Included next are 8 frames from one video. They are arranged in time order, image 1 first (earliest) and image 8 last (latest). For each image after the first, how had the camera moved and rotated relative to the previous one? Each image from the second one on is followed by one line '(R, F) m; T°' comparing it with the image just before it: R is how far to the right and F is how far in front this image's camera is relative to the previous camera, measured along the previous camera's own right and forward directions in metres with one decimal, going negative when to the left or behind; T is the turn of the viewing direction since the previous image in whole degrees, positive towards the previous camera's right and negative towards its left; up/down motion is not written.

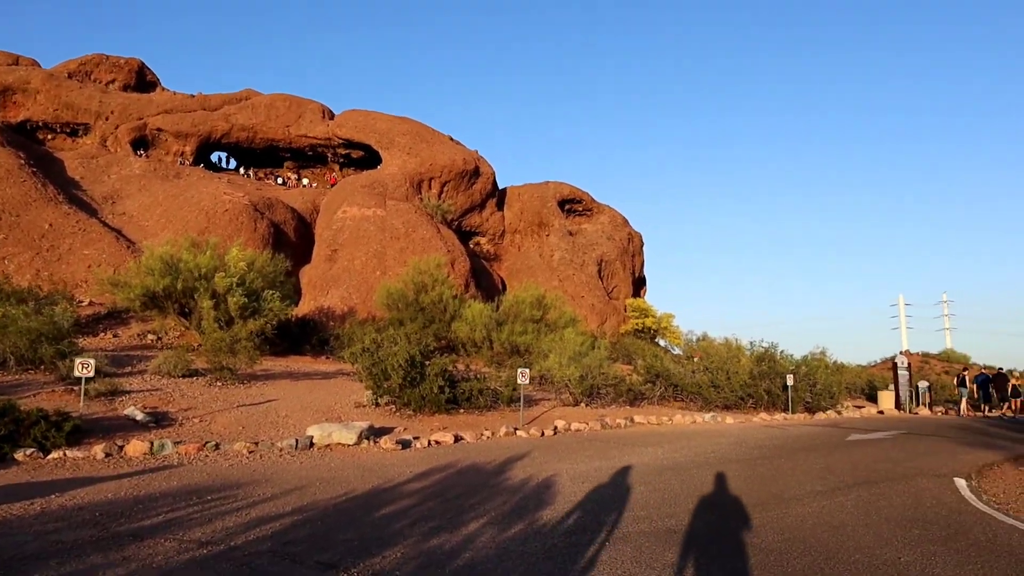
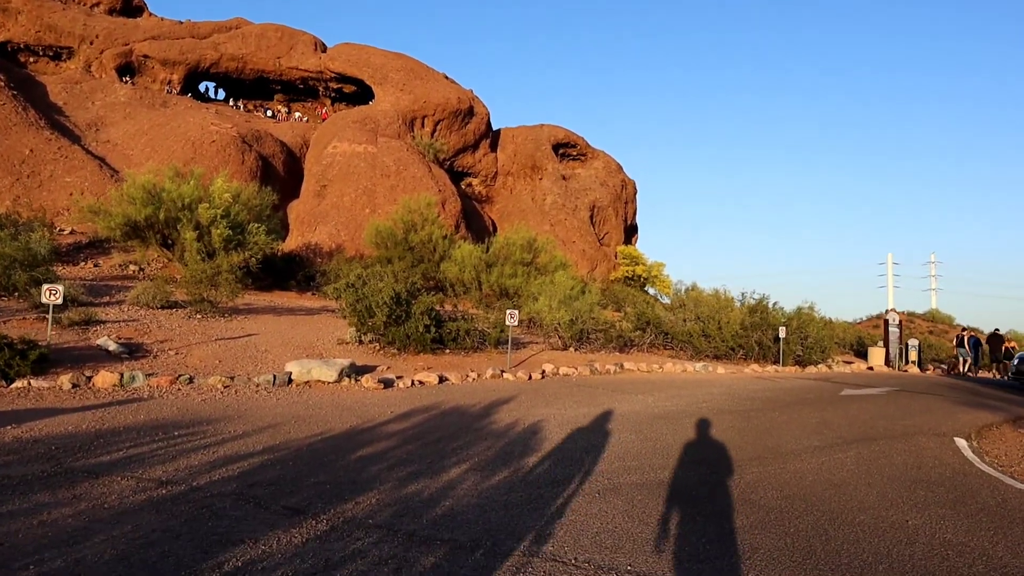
(0.0, +0.6) m; +1°
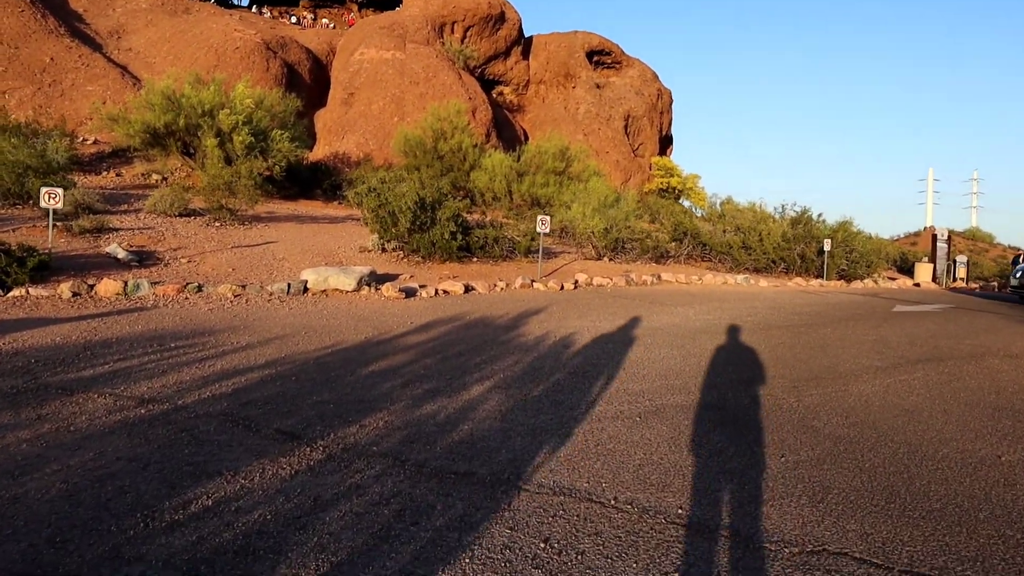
(0.0, +1.0) m; -2°
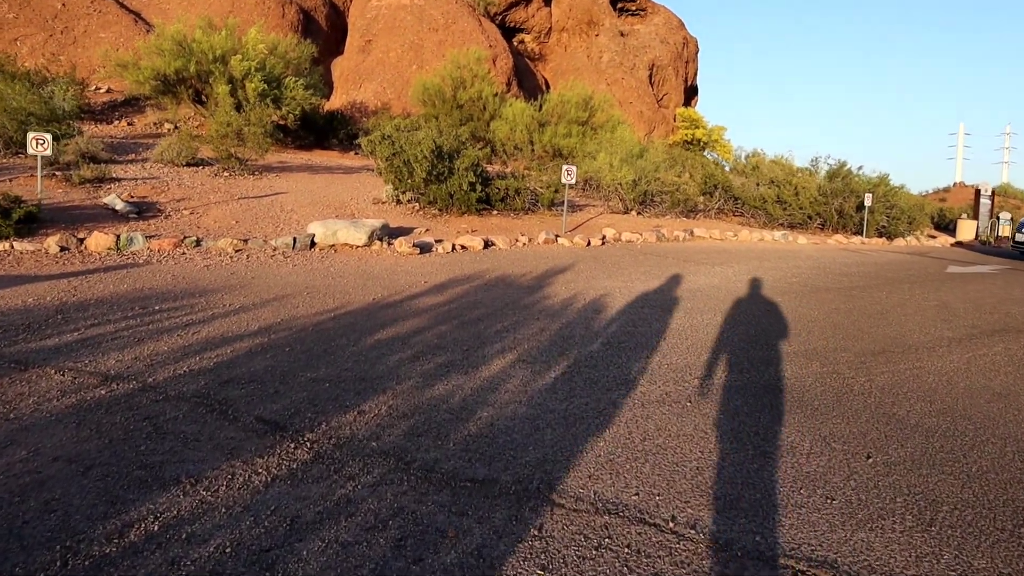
(0.0, +0.9) m; -1°
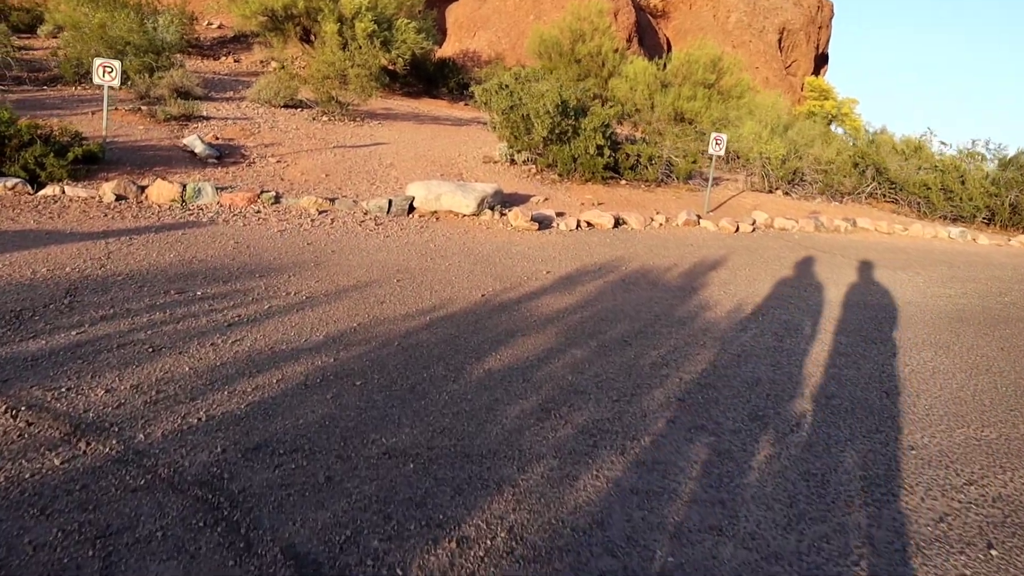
(-0.4, +1.9) m; -6°
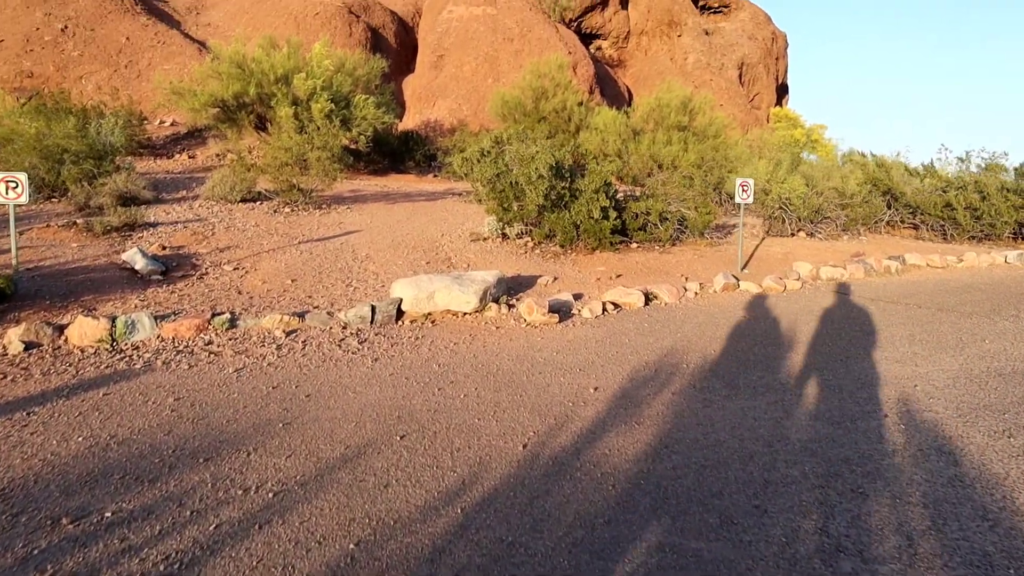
(-0.3, +1.7) m; +1°
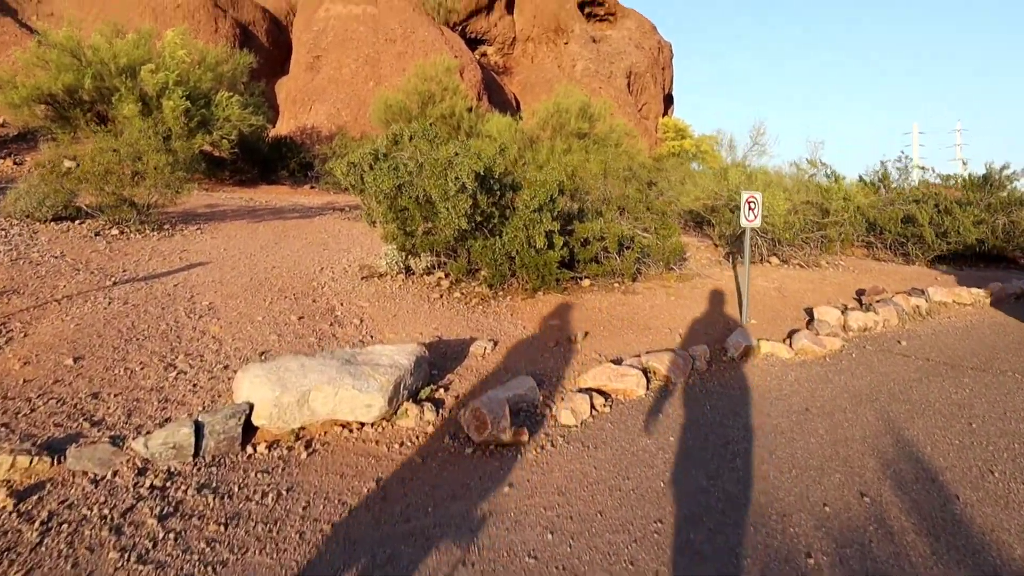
(-0.3, +3.1) m; +7°
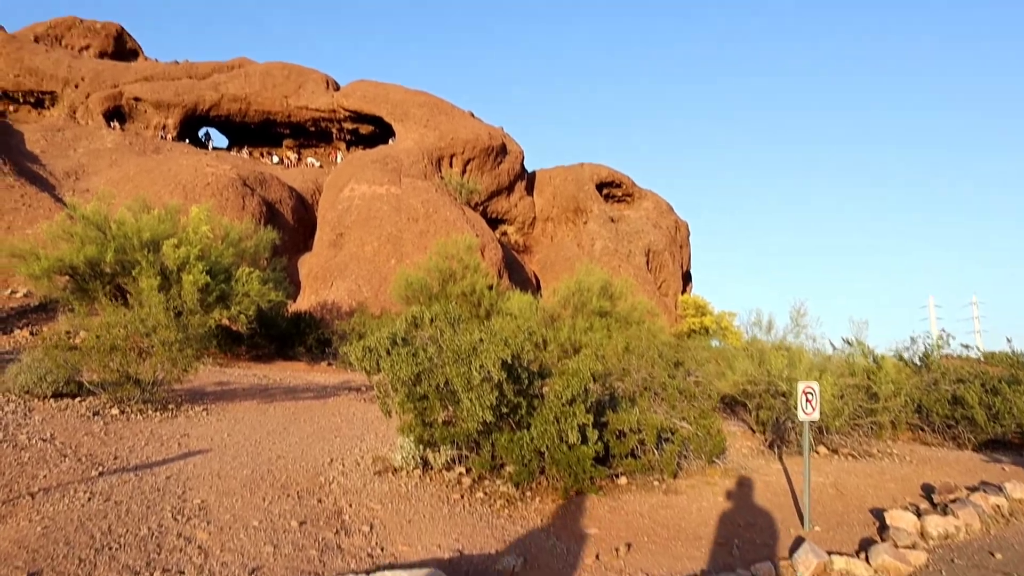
(-0.1, +0.7) m; -1°
